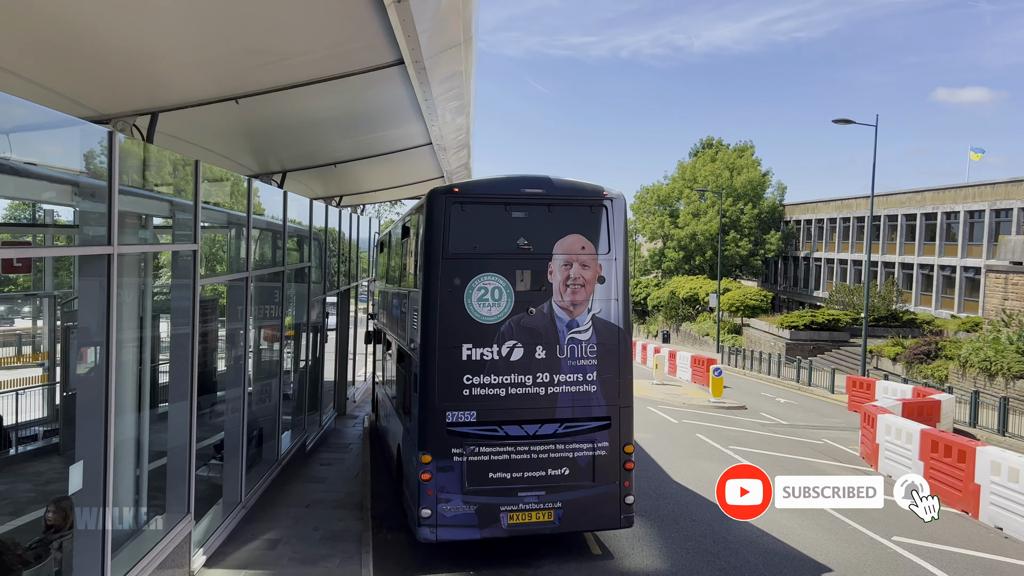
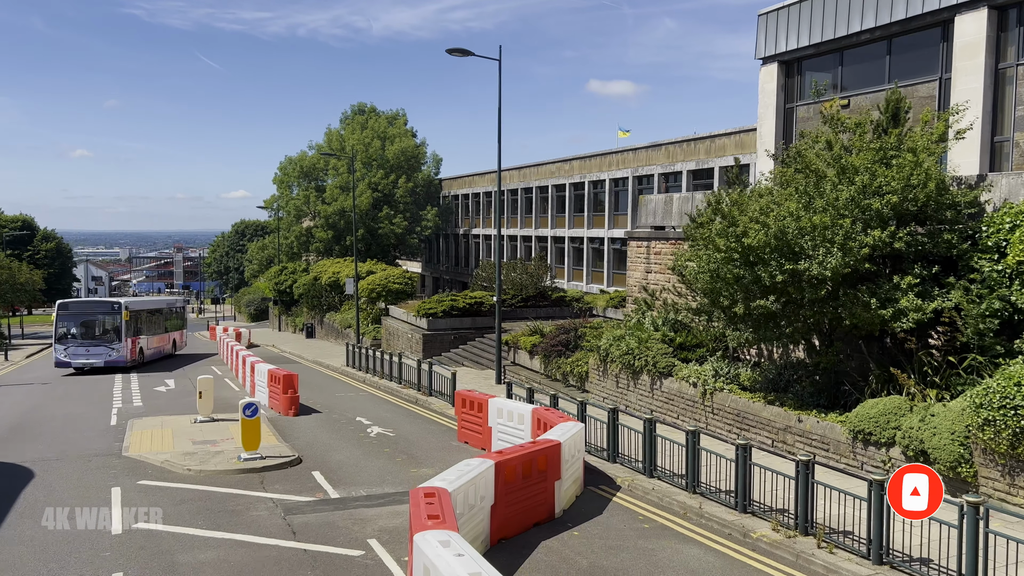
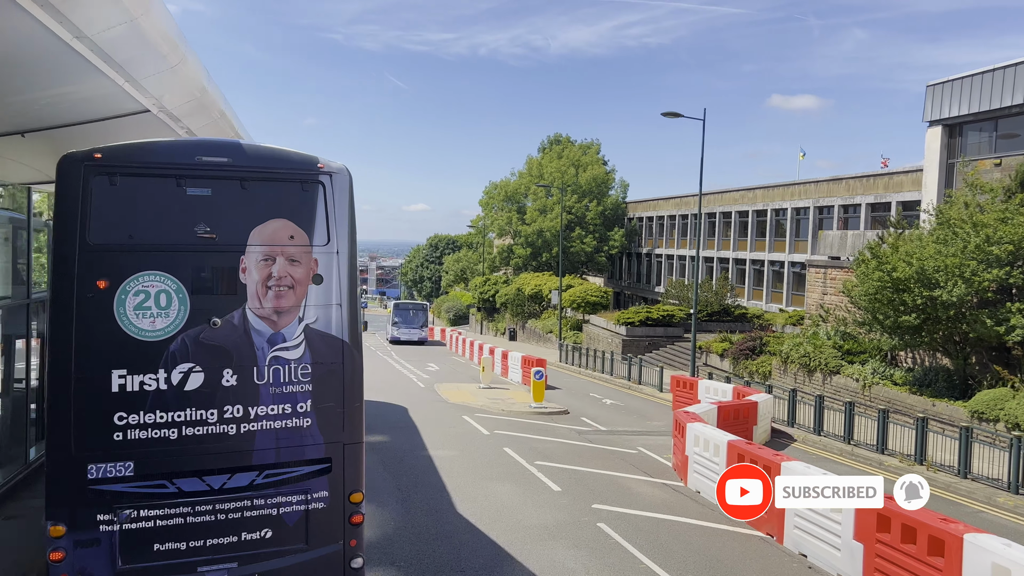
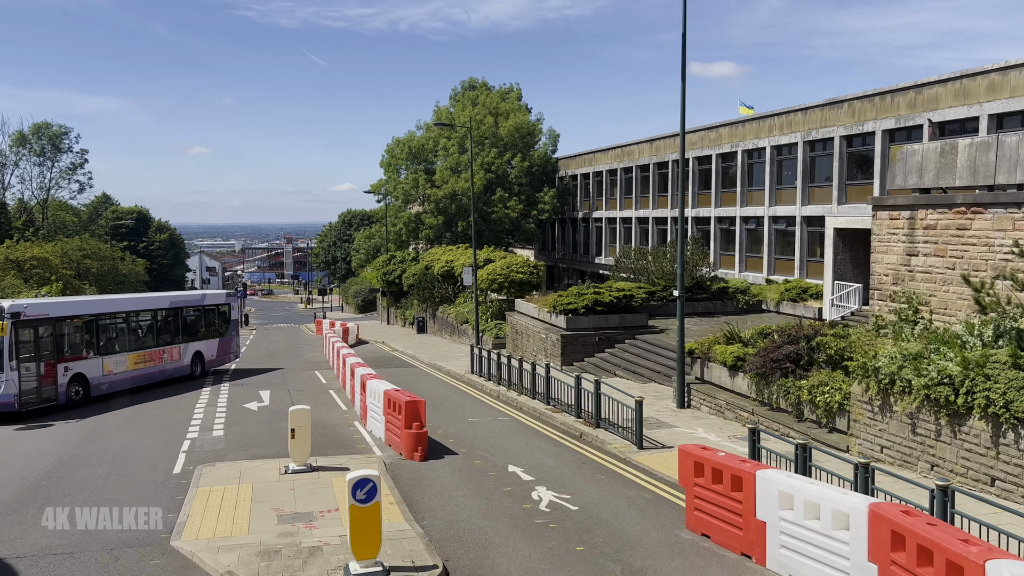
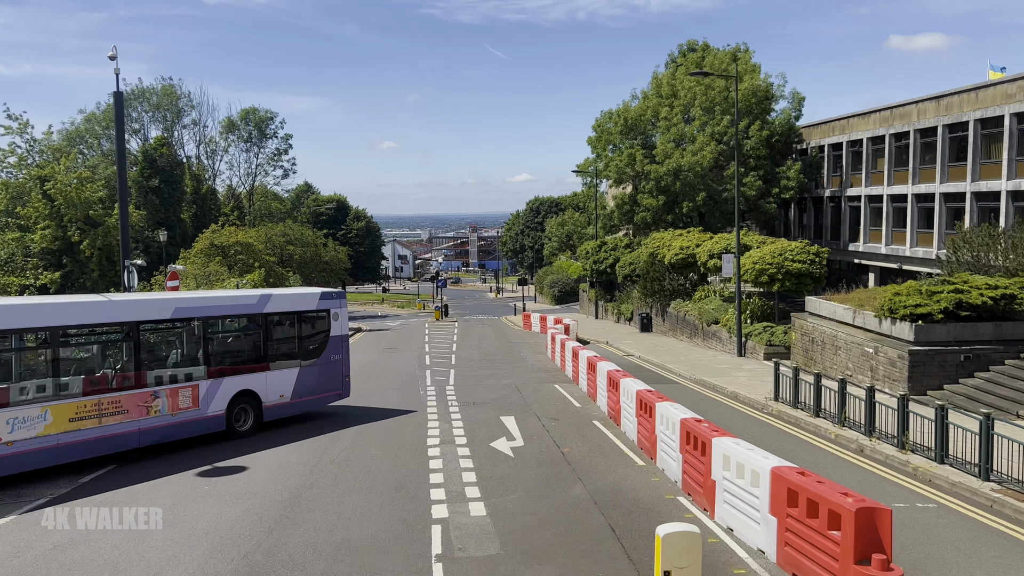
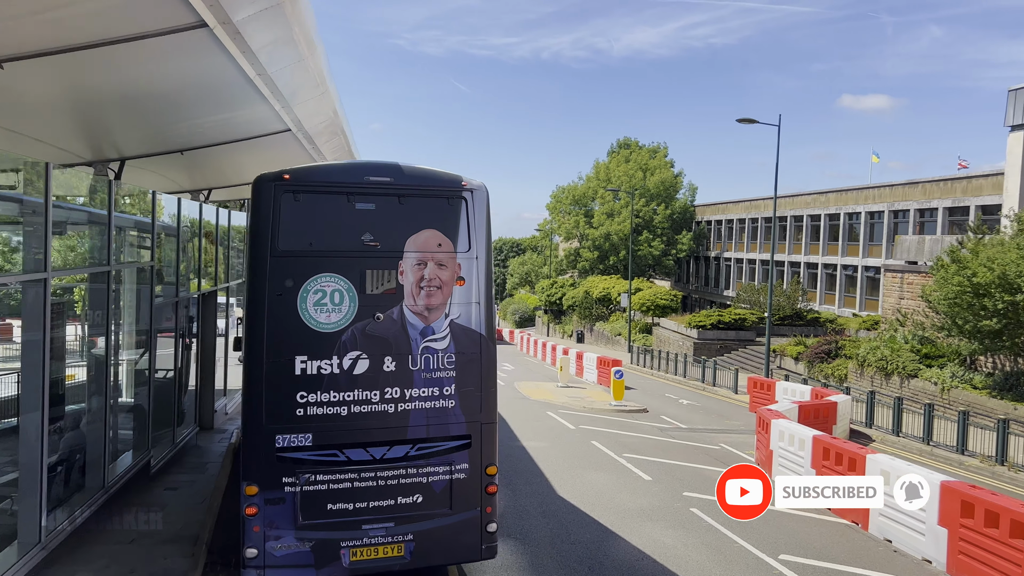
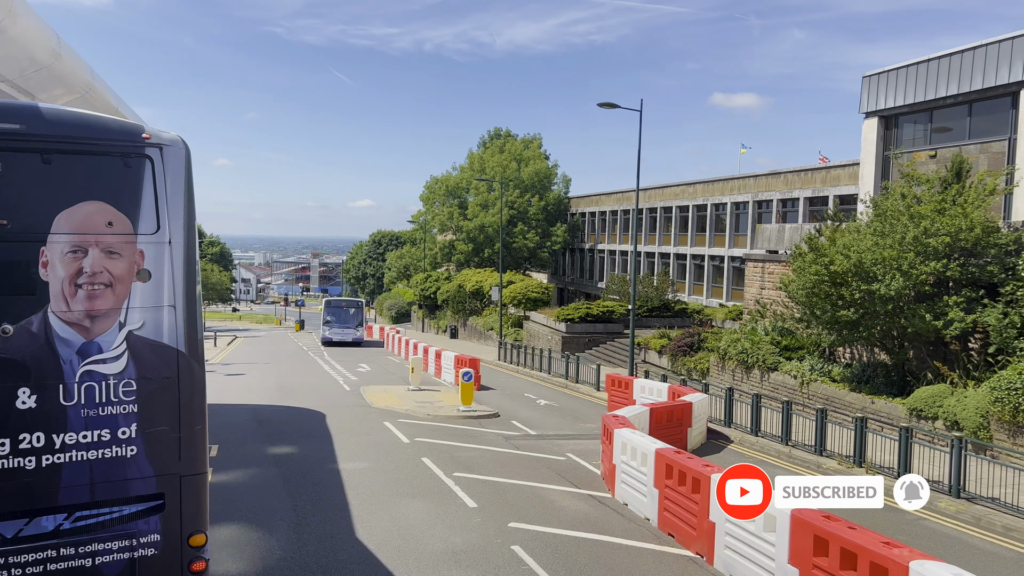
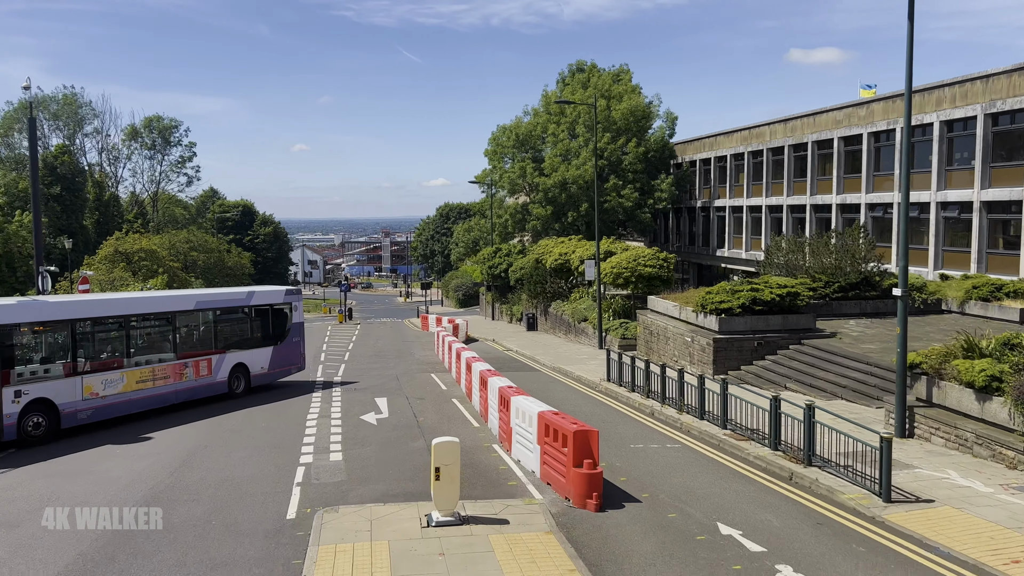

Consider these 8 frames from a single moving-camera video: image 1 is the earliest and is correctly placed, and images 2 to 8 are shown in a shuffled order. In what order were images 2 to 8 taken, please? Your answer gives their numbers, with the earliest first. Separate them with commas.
6, 3, 7, 2, 4, 8, 5
